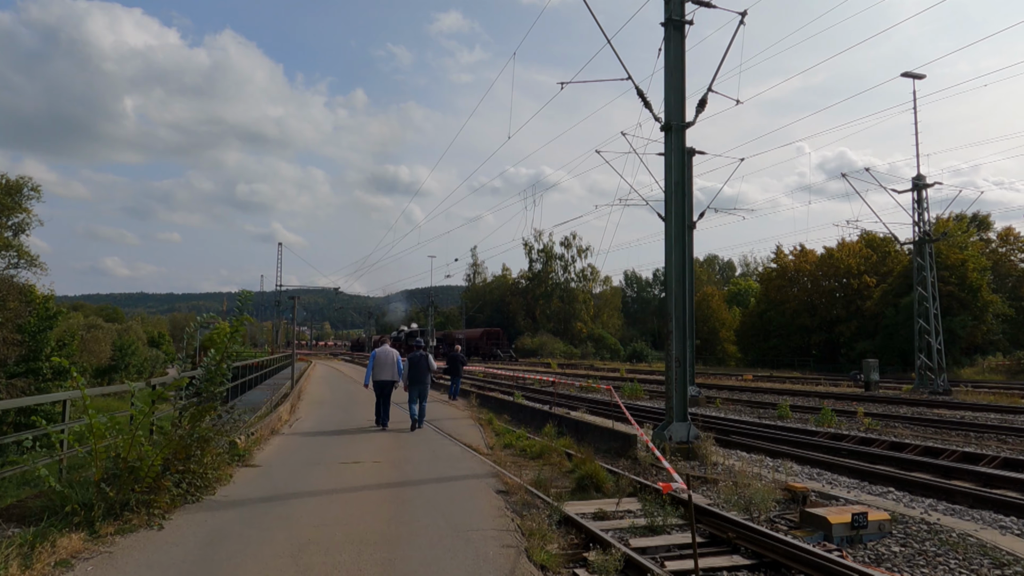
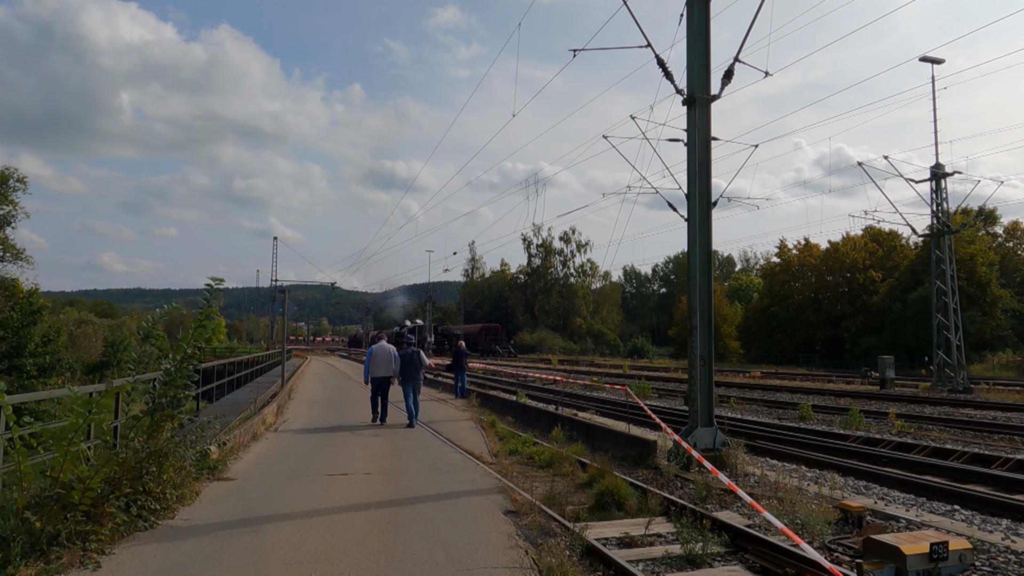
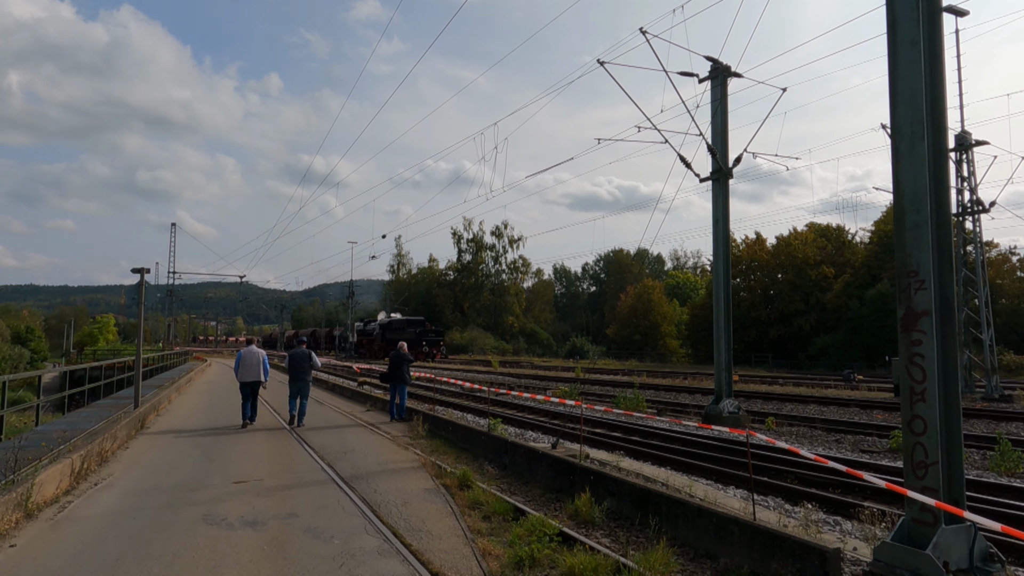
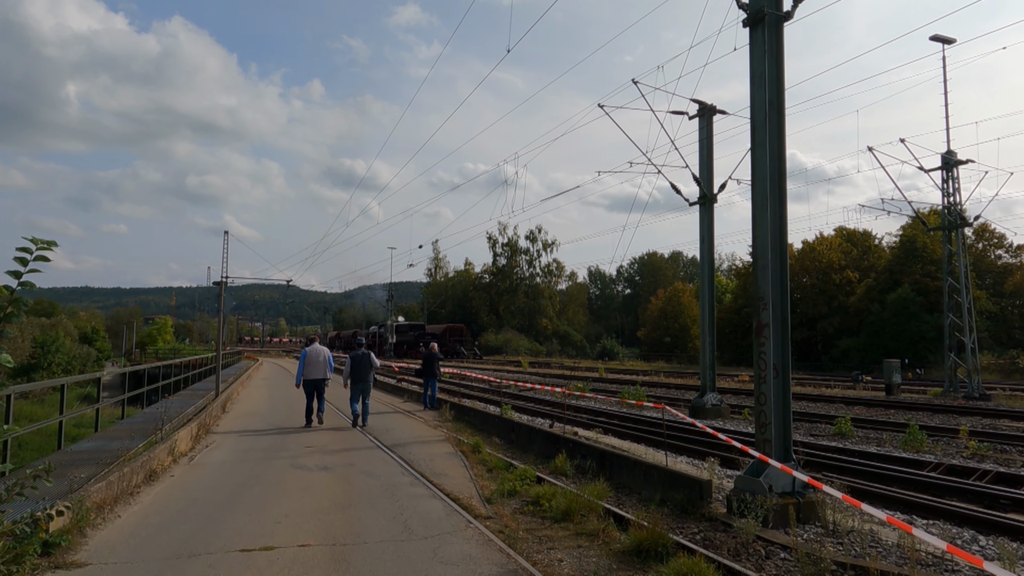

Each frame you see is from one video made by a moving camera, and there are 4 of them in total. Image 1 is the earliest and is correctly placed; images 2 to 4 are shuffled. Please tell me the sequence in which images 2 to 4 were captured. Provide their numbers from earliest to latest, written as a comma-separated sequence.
2, 4, 3
